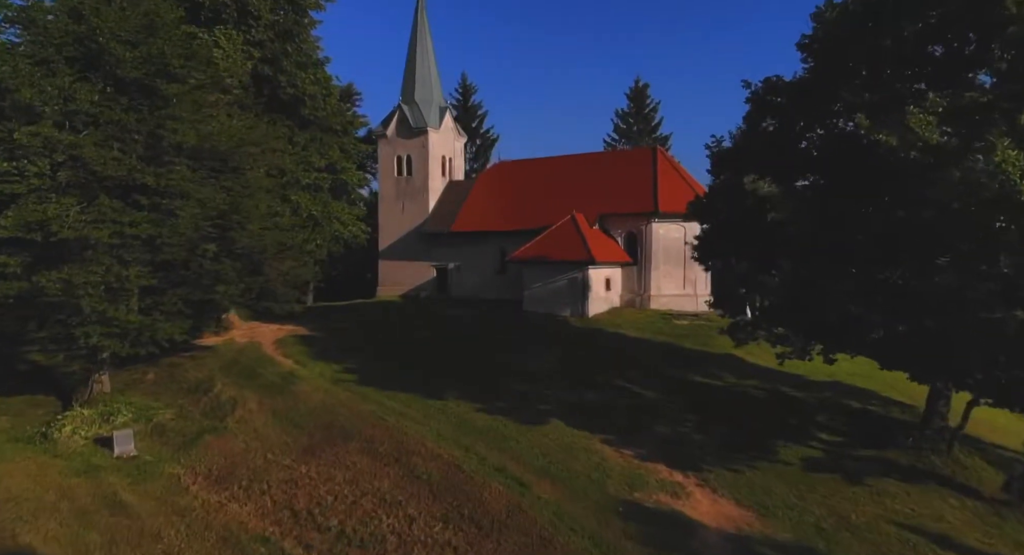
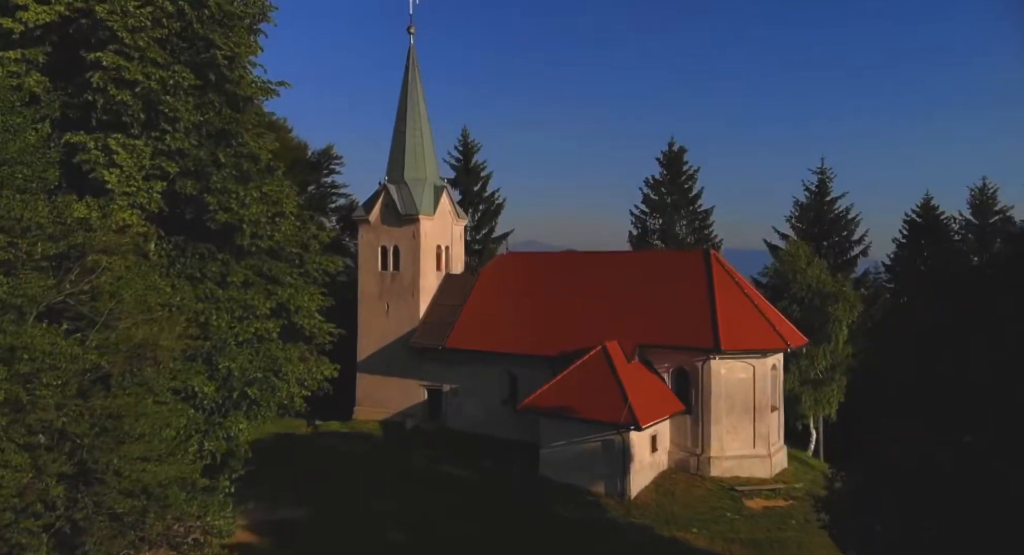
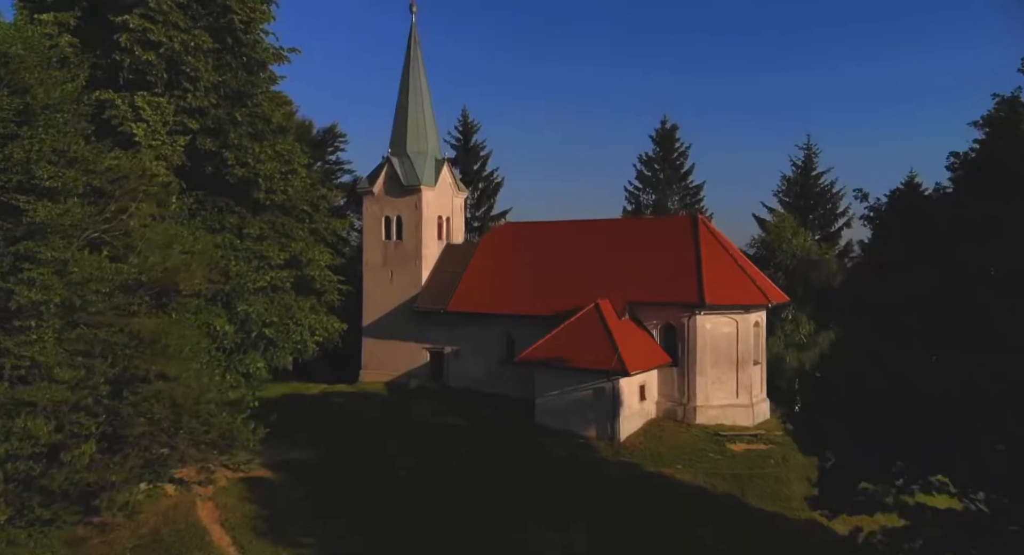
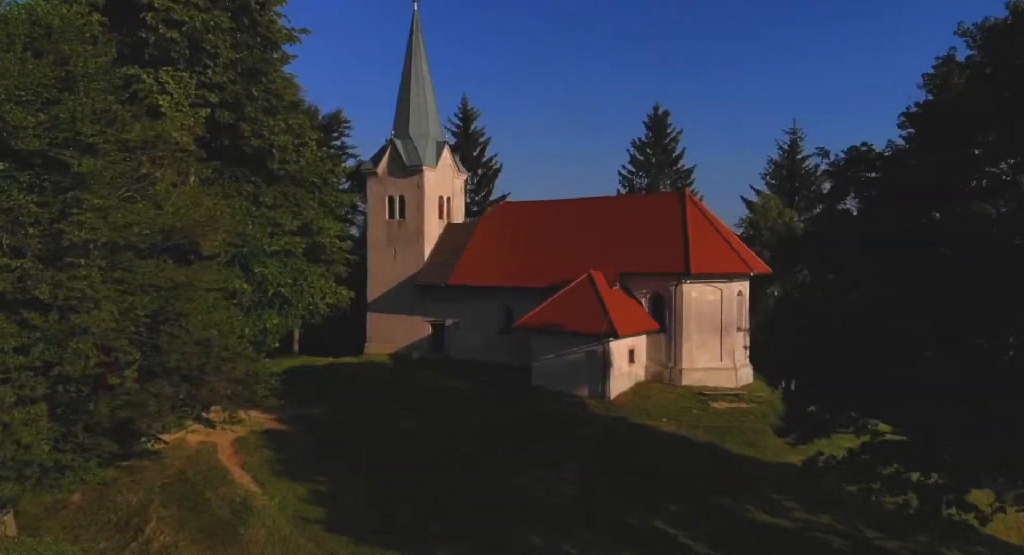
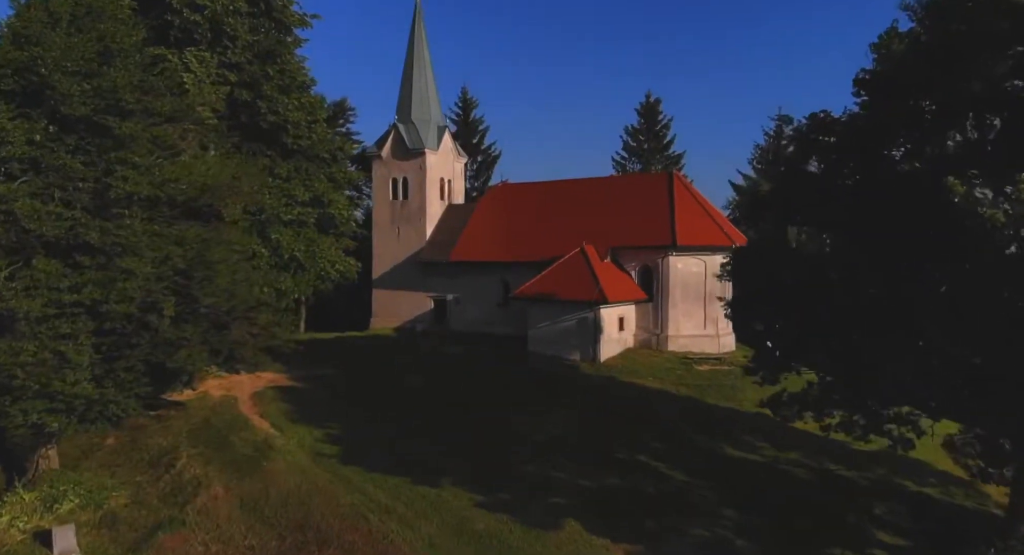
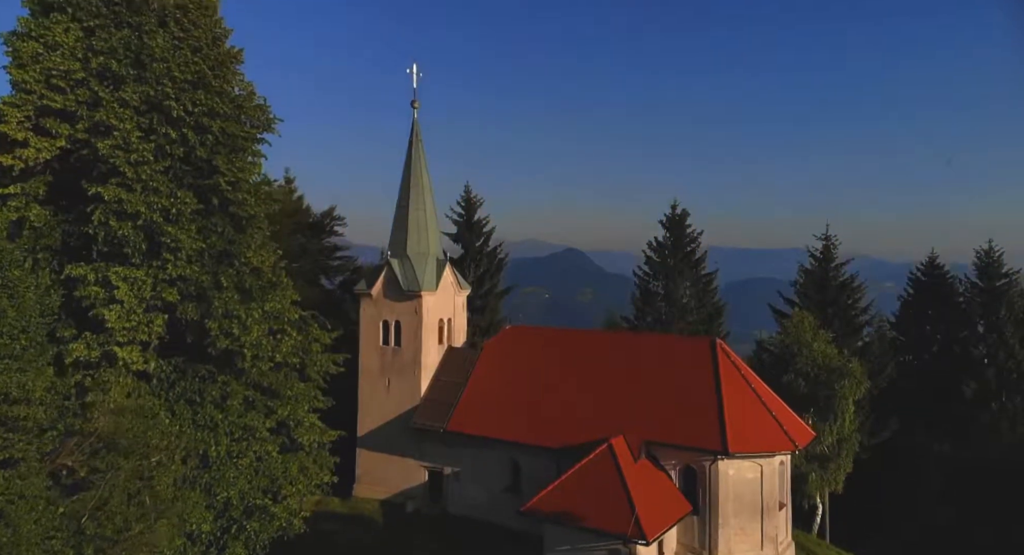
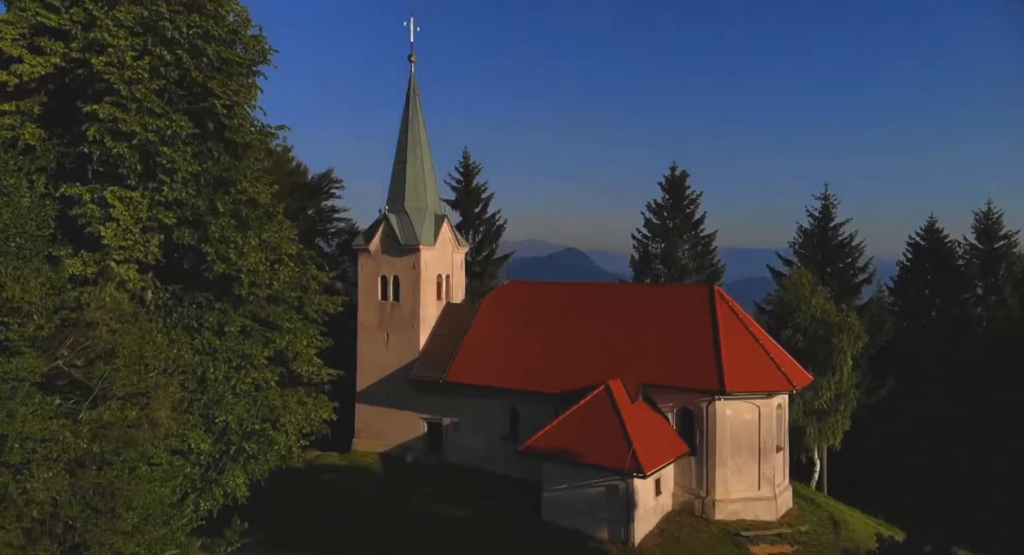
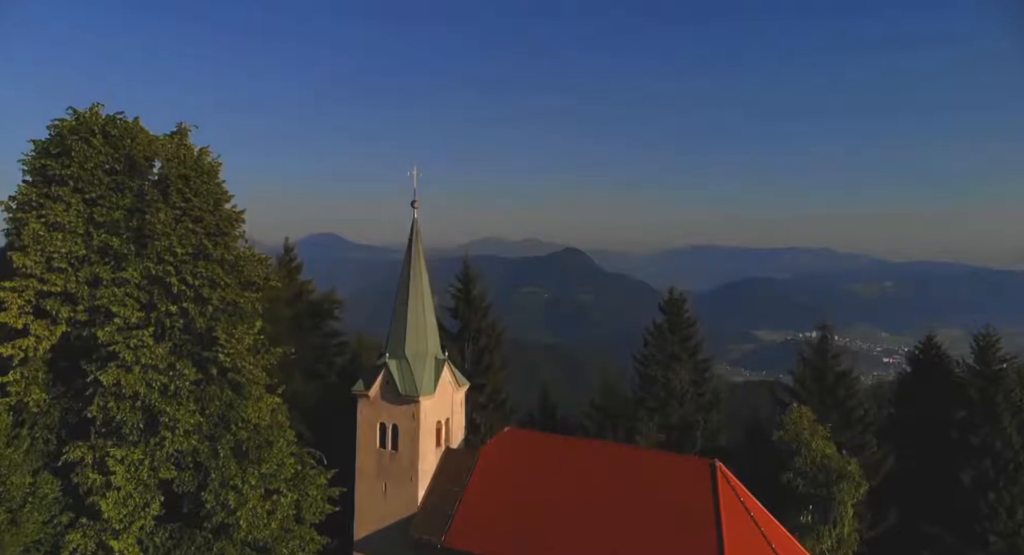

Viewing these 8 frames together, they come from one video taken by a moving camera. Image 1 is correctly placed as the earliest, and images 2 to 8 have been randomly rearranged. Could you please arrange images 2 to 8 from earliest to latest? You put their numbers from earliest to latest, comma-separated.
5, 4, 3, 2, 7, 6, 8
